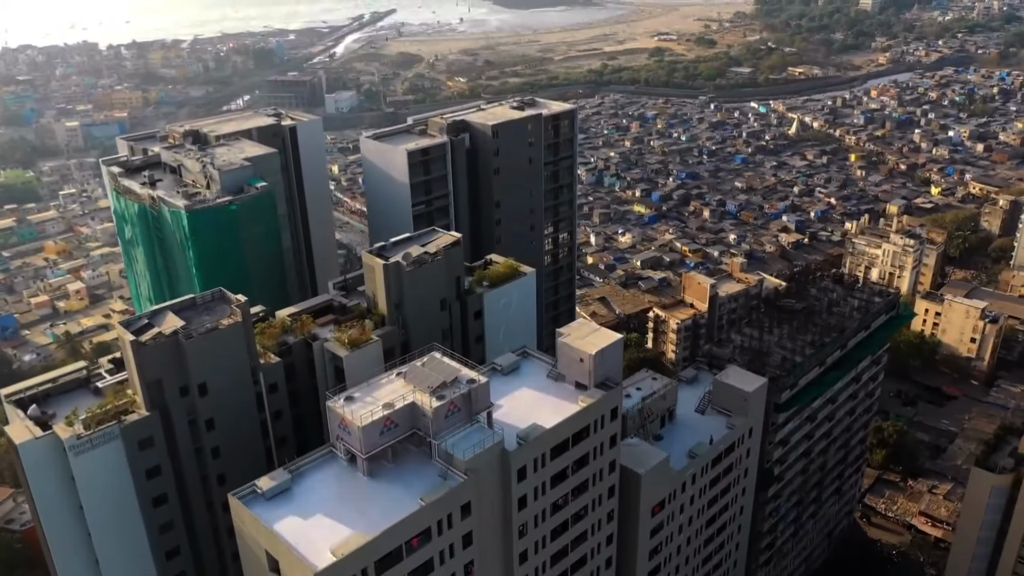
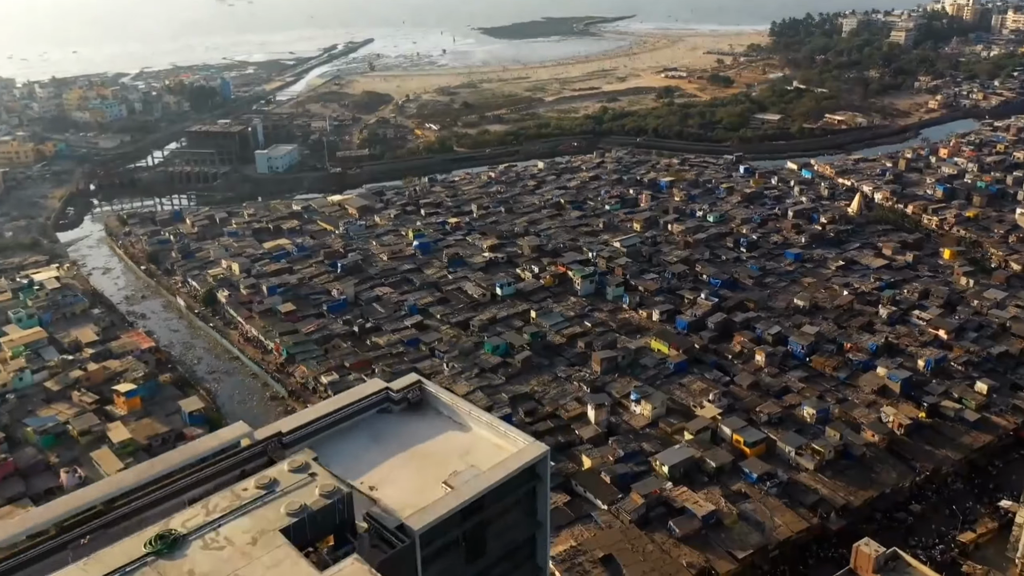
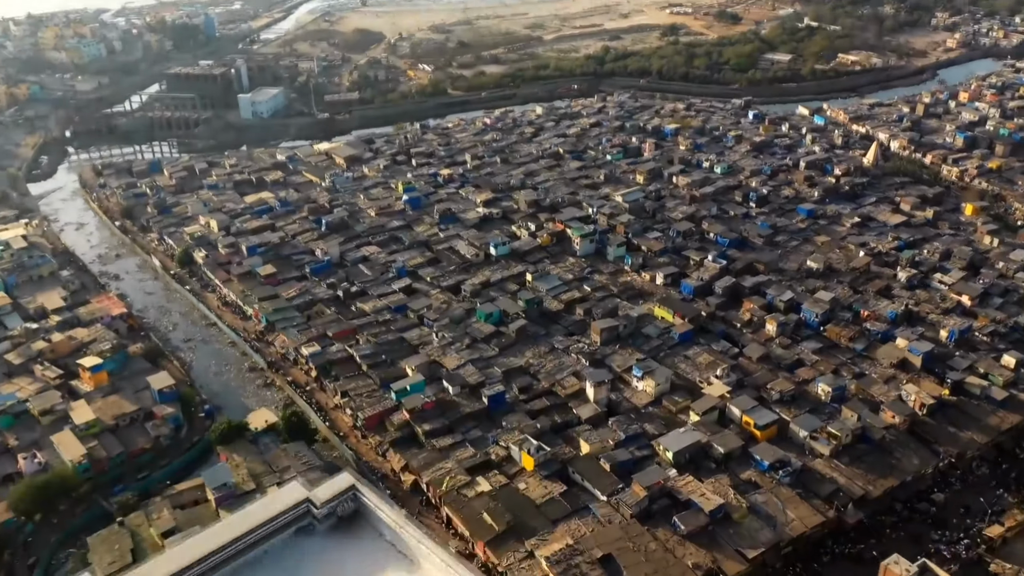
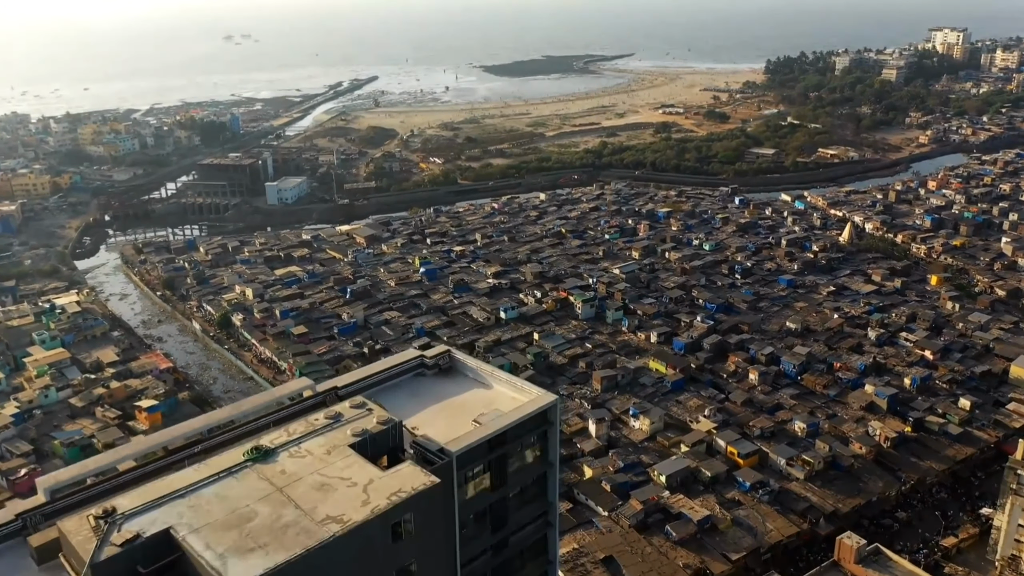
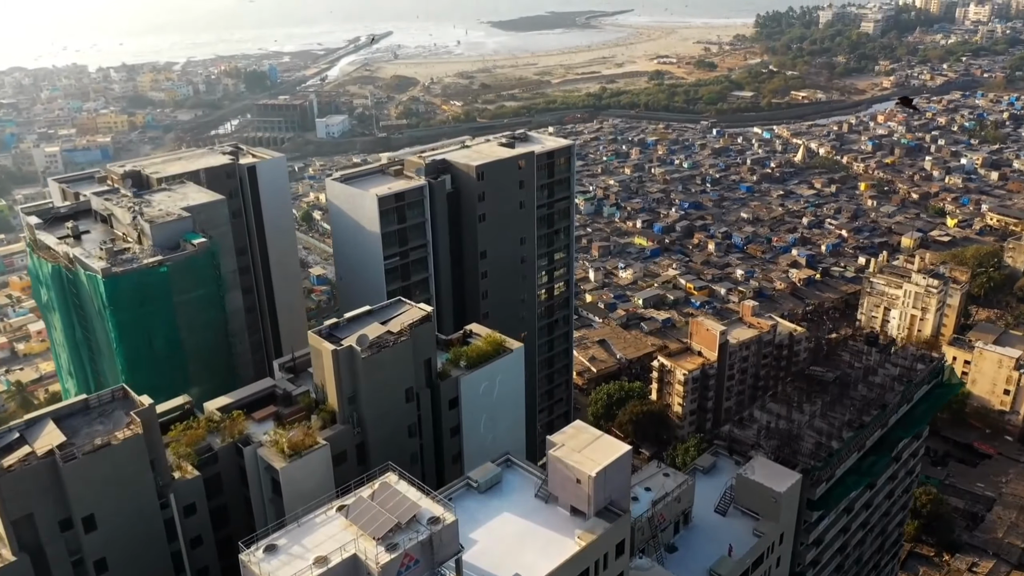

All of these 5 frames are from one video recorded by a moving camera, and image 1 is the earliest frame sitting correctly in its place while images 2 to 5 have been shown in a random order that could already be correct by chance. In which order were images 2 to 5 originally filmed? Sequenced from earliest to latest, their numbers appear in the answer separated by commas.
5, 4, 2, 3
